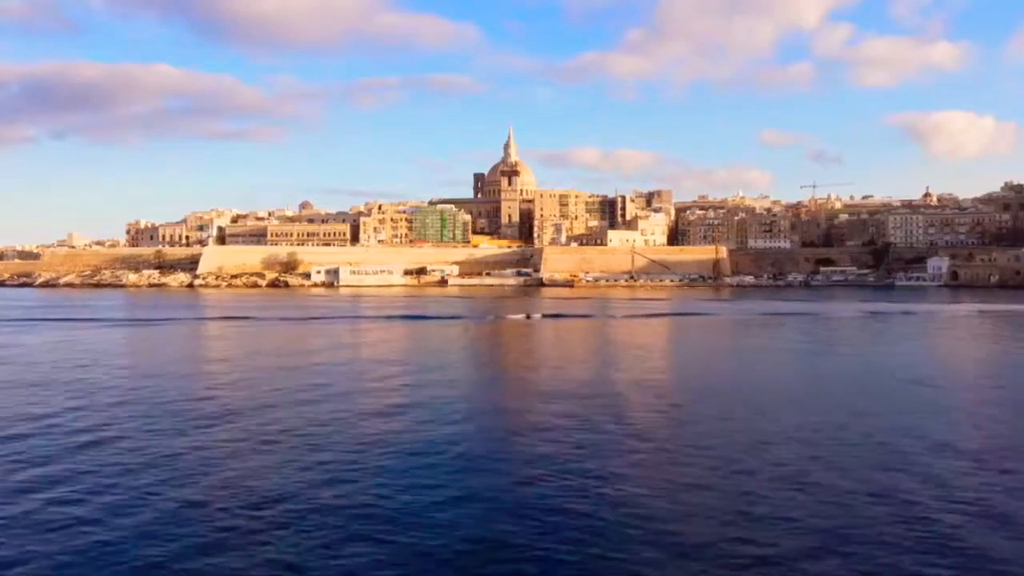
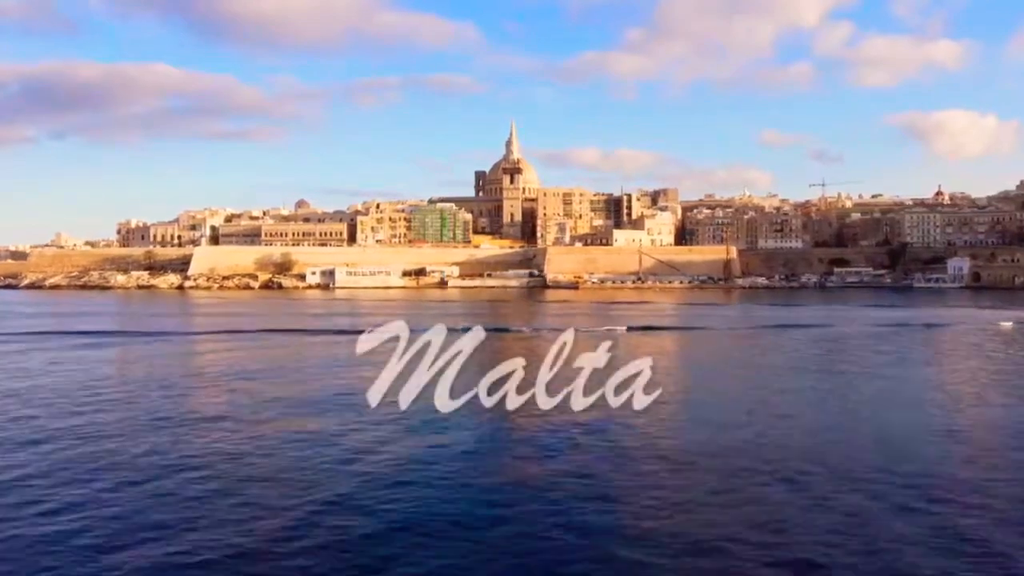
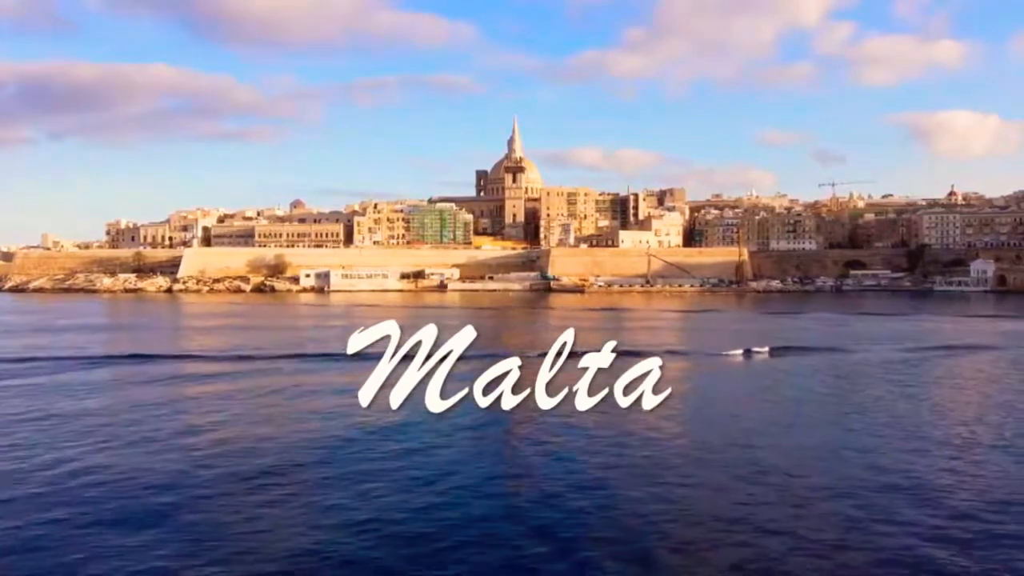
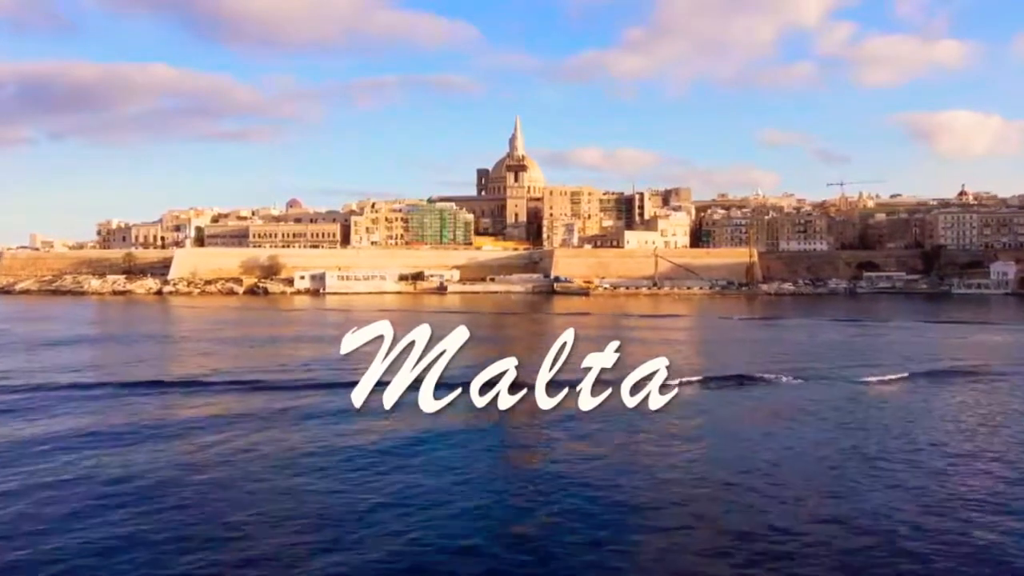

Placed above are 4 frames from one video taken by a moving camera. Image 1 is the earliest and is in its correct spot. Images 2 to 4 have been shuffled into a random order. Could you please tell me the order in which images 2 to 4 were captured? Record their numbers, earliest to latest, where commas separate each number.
2, 3, 4
